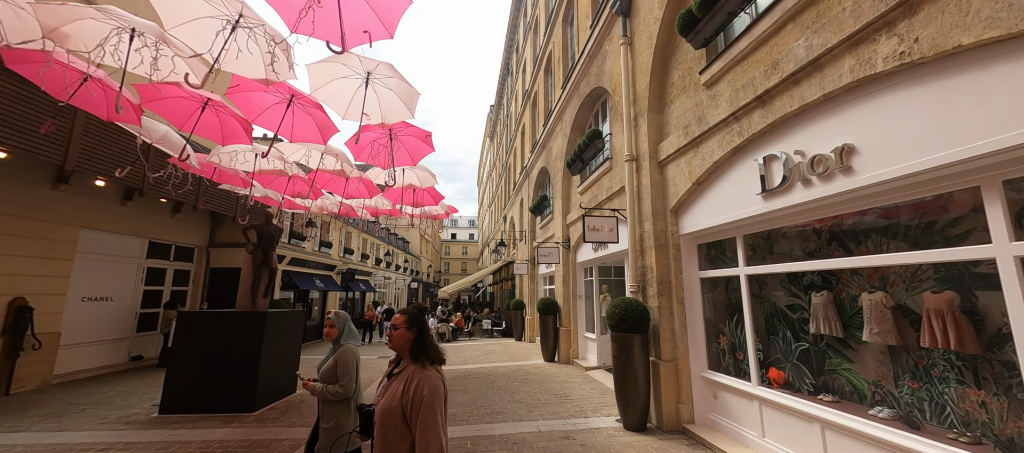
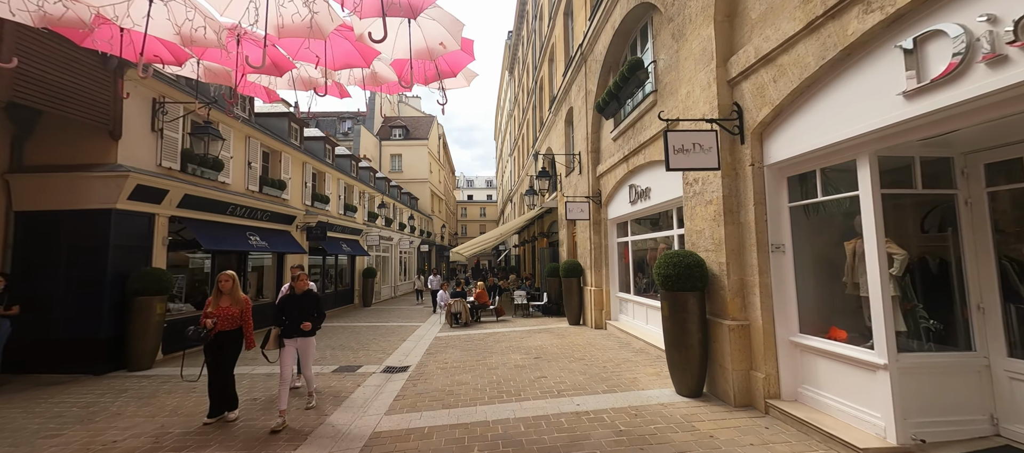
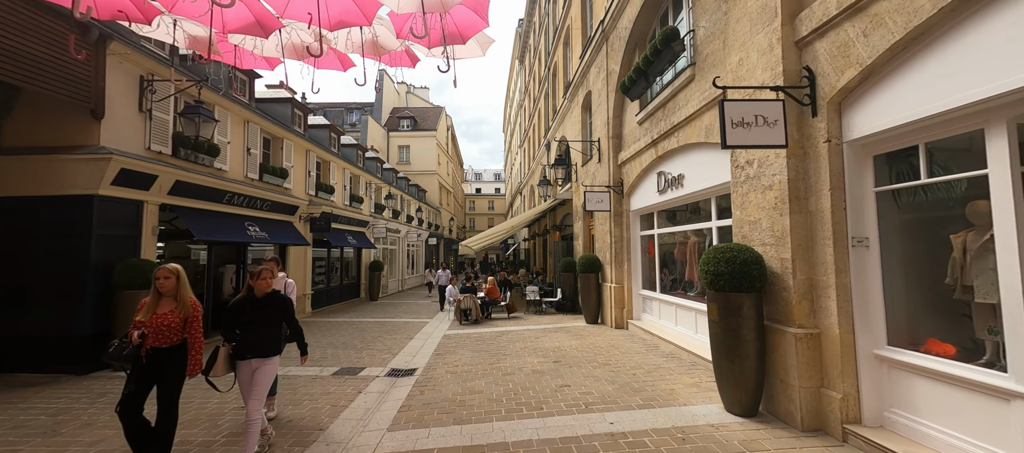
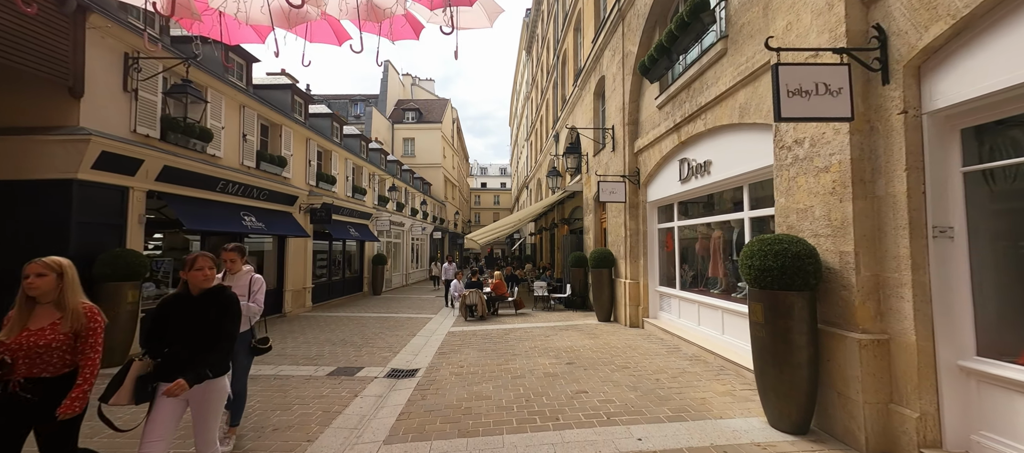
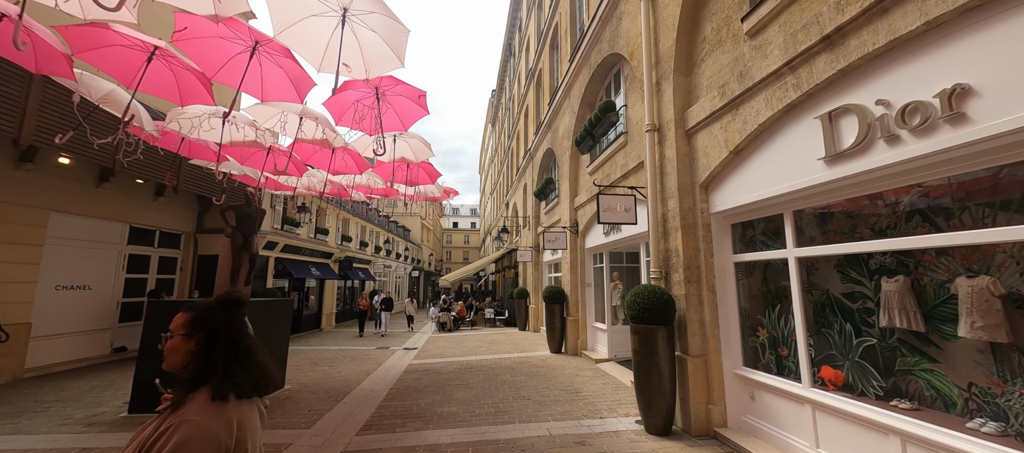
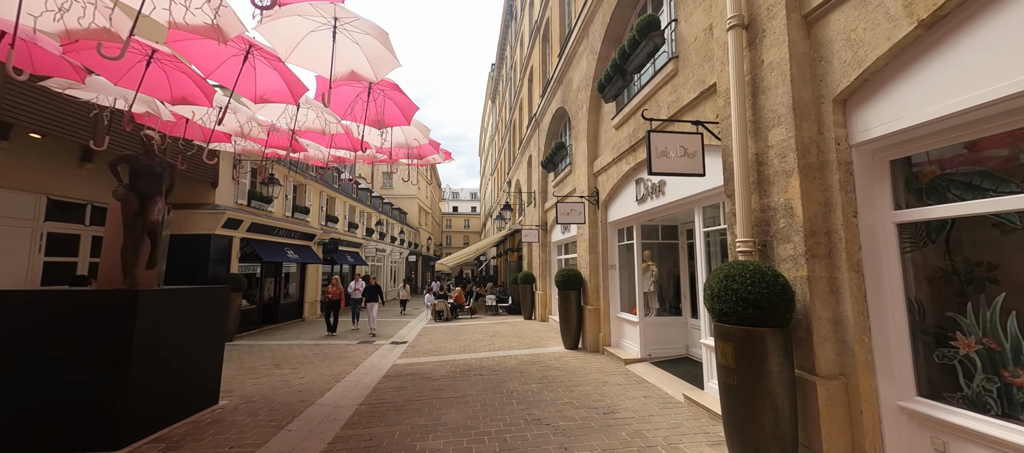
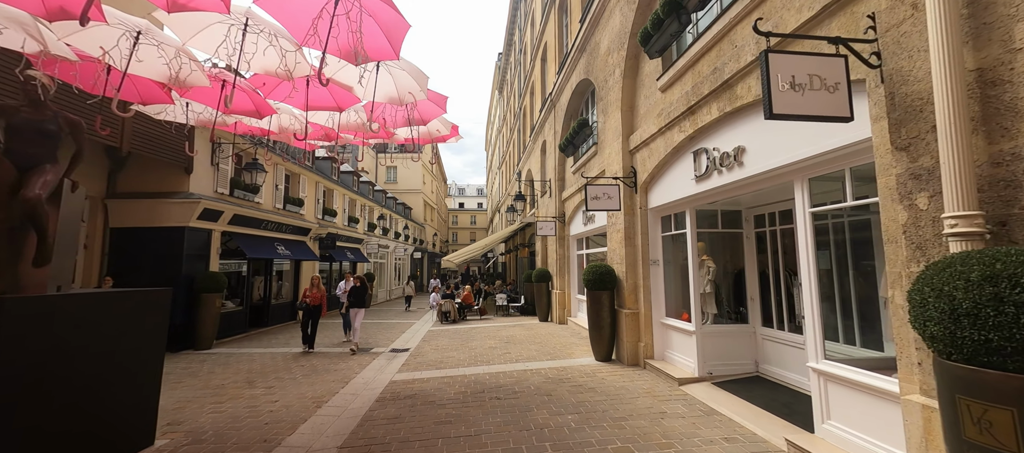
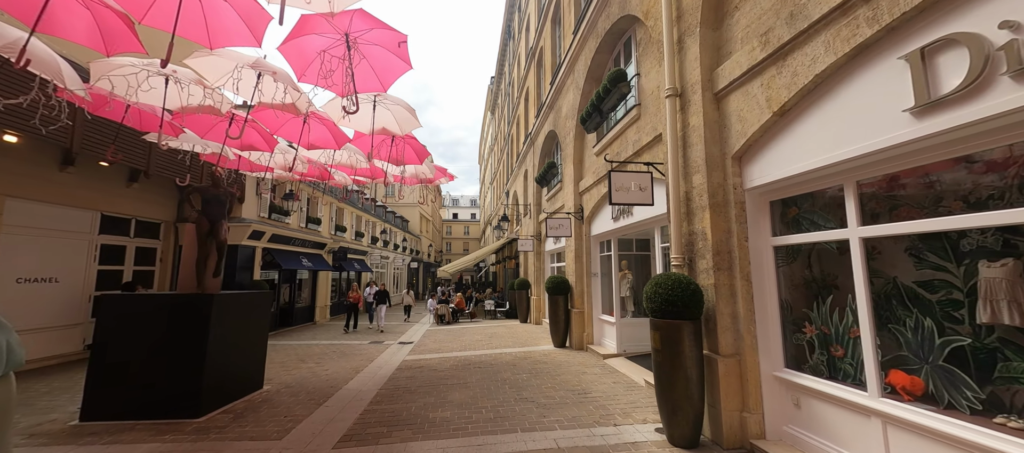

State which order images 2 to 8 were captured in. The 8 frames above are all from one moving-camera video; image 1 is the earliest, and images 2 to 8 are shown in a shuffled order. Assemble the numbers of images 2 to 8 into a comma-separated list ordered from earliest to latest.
5, 8, 6, 7, 2, 3, 4
